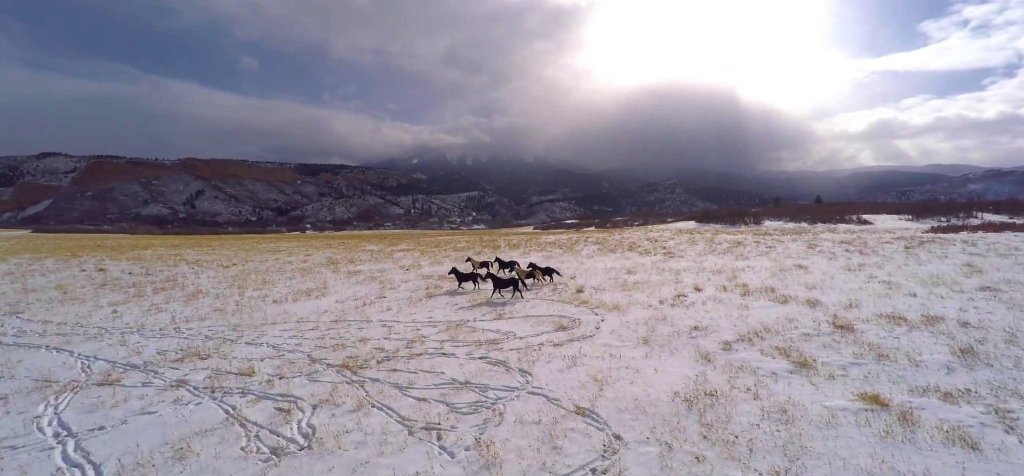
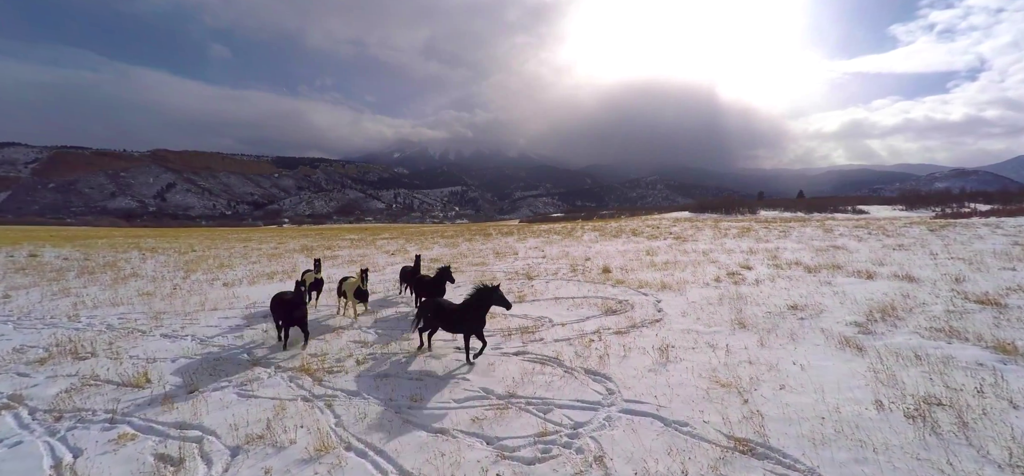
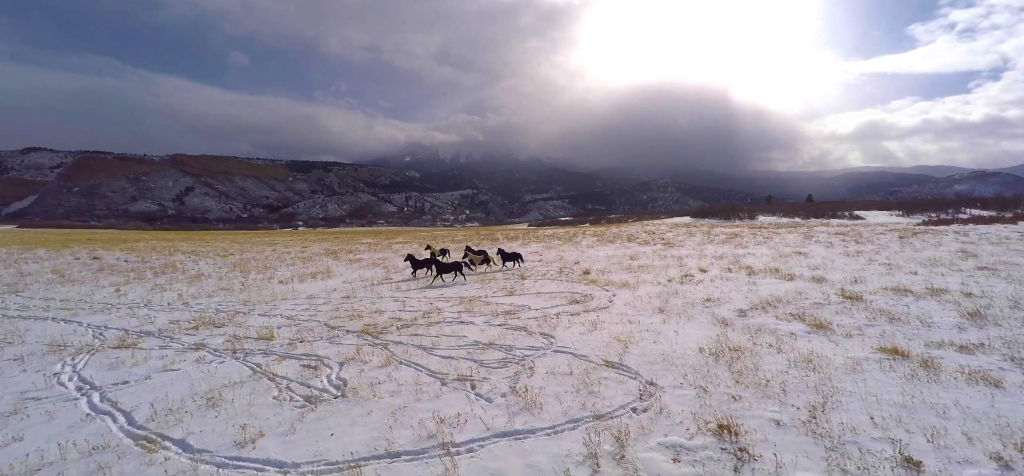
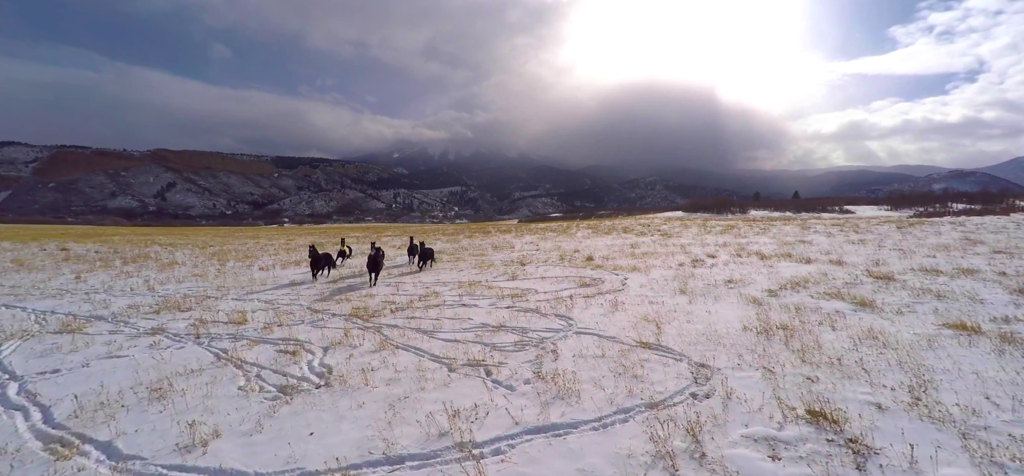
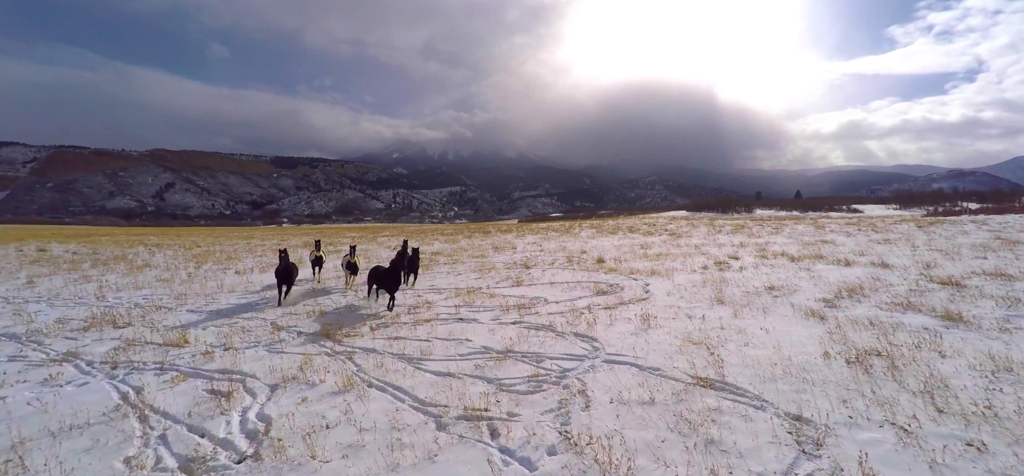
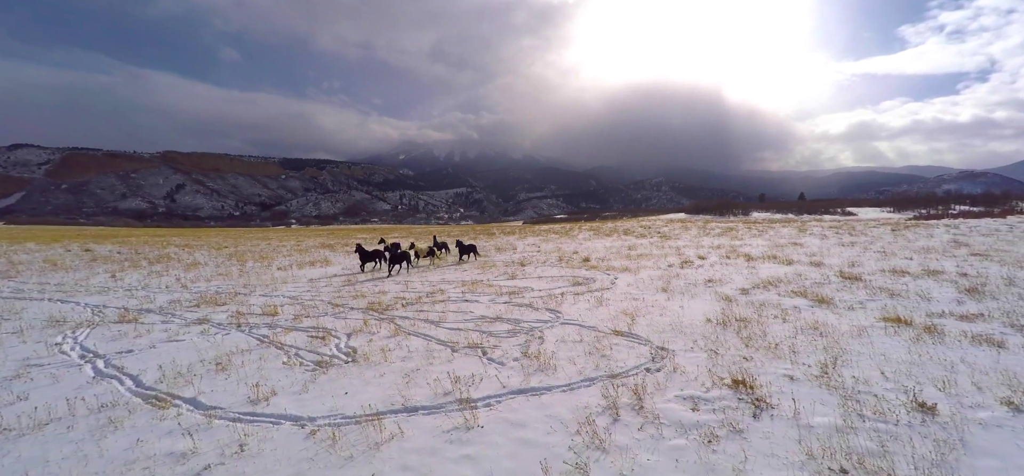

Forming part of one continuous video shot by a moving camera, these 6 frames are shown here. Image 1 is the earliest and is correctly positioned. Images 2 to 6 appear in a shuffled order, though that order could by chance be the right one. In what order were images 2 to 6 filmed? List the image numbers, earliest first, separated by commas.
3, 6, 4, 5, 2
